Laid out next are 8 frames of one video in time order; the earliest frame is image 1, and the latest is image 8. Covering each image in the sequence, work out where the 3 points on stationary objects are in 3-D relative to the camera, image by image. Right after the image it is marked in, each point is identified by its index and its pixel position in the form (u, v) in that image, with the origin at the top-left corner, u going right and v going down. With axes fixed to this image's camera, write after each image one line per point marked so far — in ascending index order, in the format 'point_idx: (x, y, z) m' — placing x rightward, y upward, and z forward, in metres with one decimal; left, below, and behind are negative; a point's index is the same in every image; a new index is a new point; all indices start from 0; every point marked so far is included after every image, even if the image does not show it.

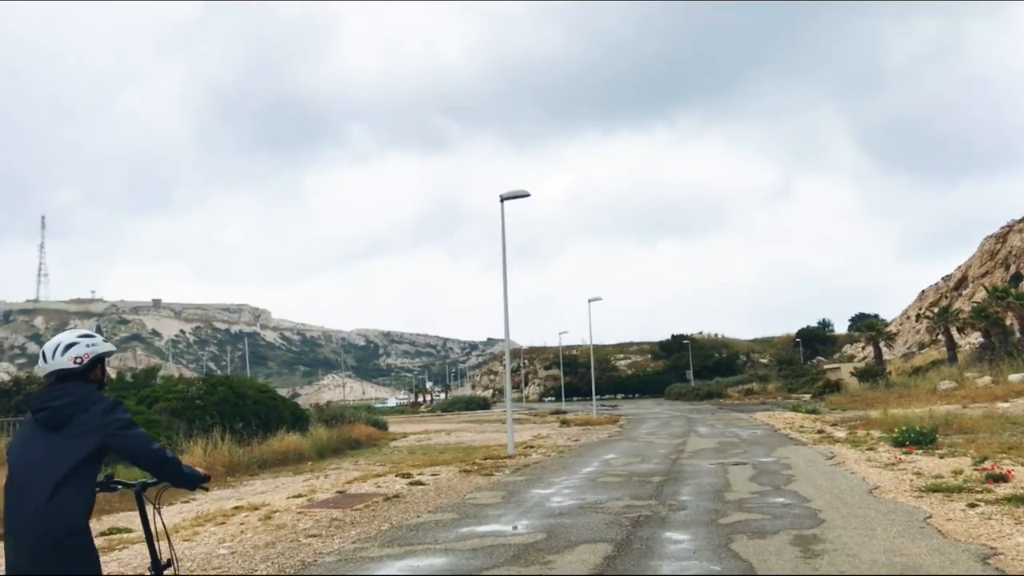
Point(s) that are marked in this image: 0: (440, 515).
0: (-1.1, -3.3, +11.7) m
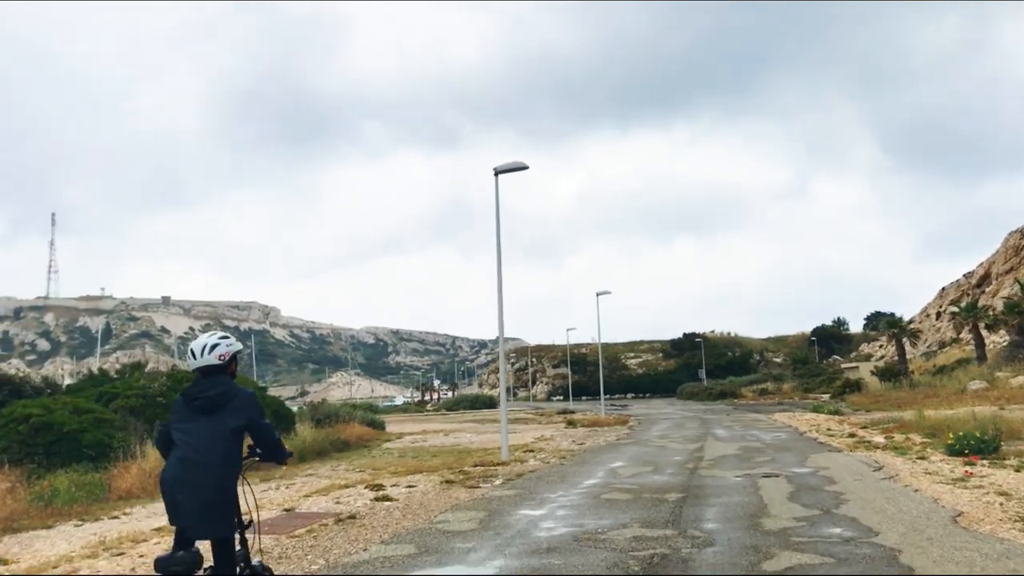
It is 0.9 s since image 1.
0: (-1.3, -2.9, +9.1) m
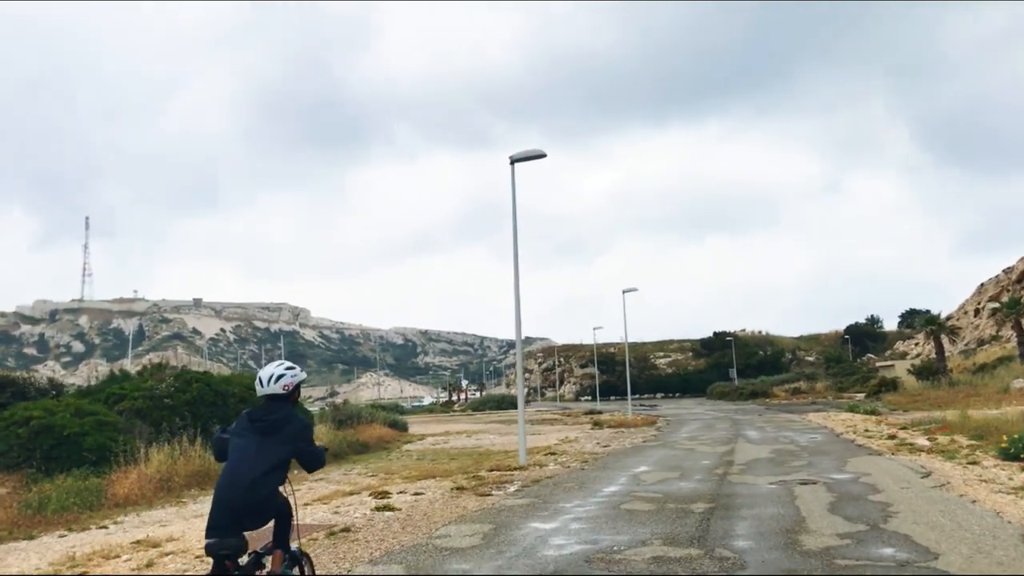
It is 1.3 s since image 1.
0: (-1.3, -2.8, +8.1) m
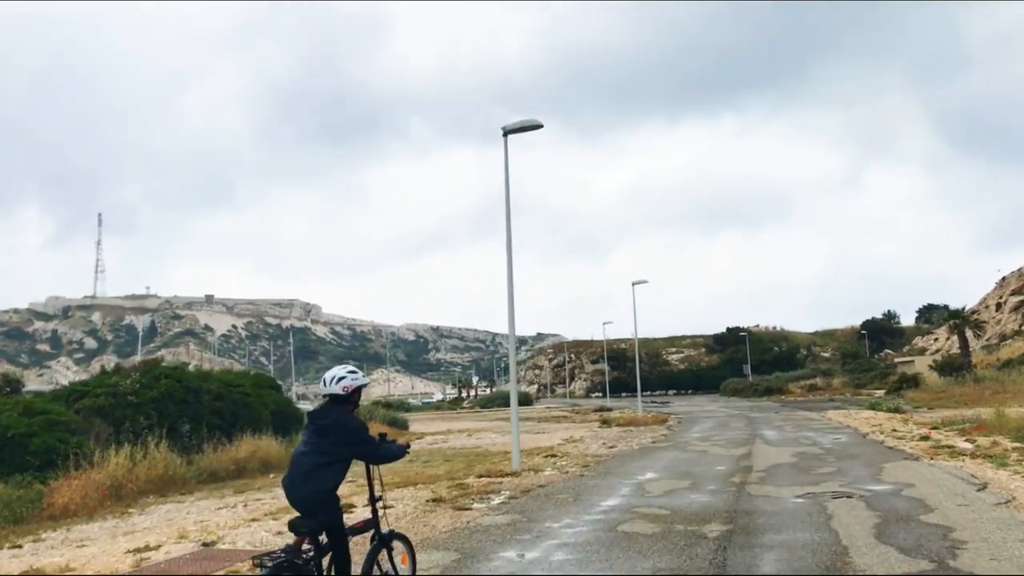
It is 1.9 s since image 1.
0: (-1.6, -2.5, +6.2) m
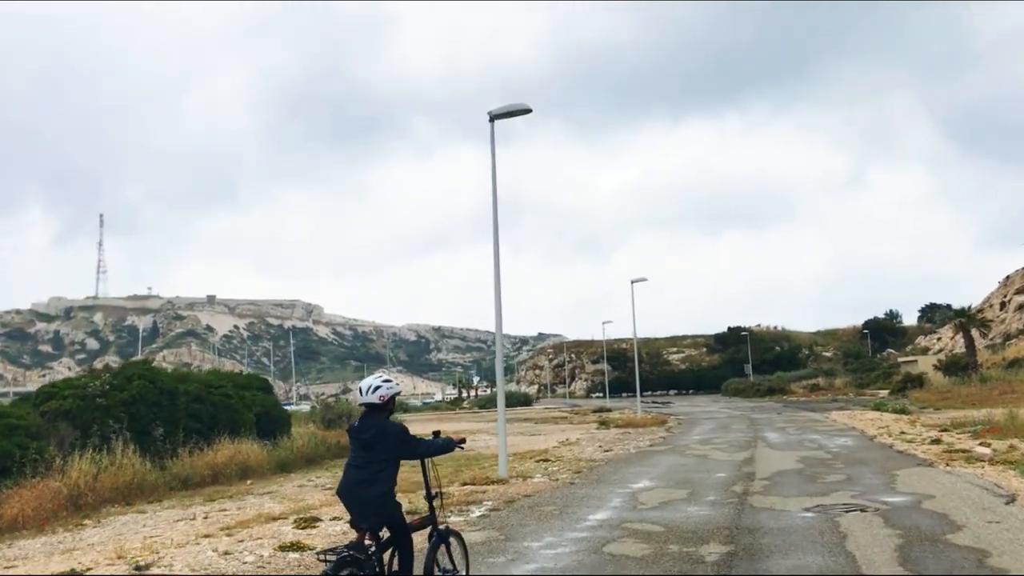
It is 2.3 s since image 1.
0: (-1.9, -2.4, +5.1) m
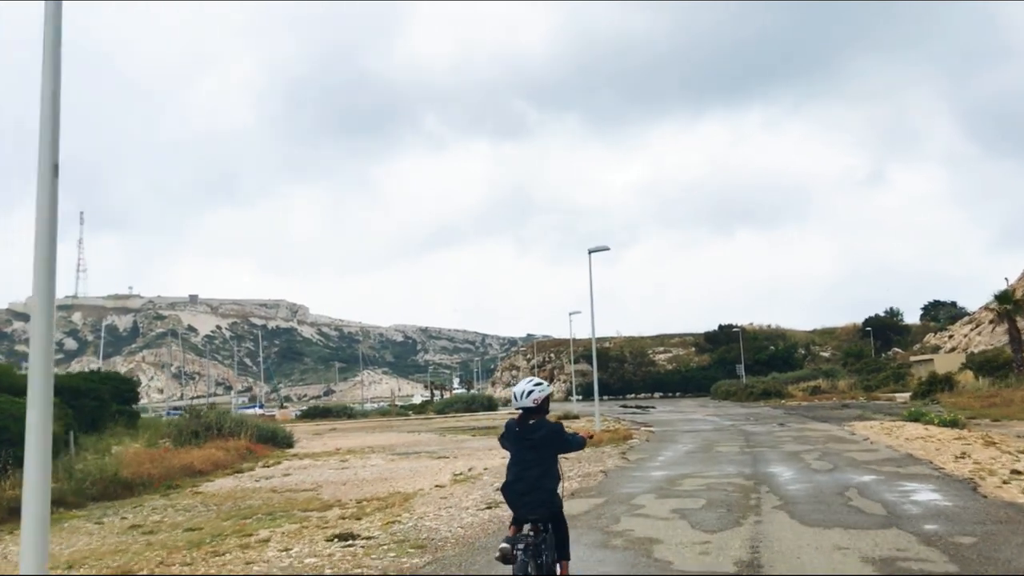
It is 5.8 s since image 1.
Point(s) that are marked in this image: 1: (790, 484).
0: (-5.0, -1.1, -5.8) m
1: (+4.9, -3.4, +14.2) m
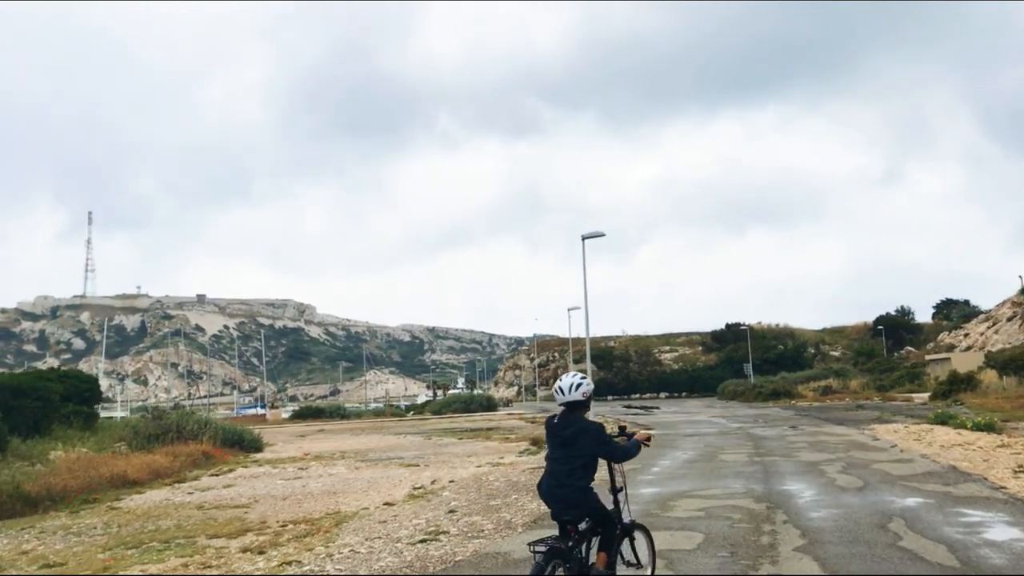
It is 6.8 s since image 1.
0: (-5.9, -0.7, -8.8) m
1: (+4.2, -3.0, +11.1) m
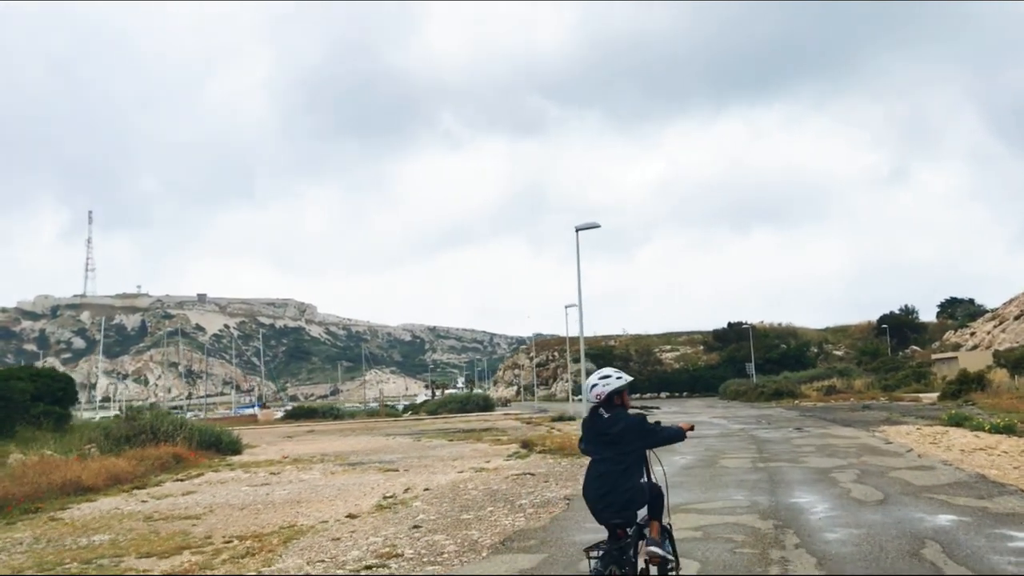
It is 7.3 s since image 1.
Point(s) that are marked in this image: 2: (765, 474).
0: (-6.3, -0.5, -10.4) m
1: (+3.8, -2.8, +9.5) m
2: (+4.5, -3.3, +13.7) m
